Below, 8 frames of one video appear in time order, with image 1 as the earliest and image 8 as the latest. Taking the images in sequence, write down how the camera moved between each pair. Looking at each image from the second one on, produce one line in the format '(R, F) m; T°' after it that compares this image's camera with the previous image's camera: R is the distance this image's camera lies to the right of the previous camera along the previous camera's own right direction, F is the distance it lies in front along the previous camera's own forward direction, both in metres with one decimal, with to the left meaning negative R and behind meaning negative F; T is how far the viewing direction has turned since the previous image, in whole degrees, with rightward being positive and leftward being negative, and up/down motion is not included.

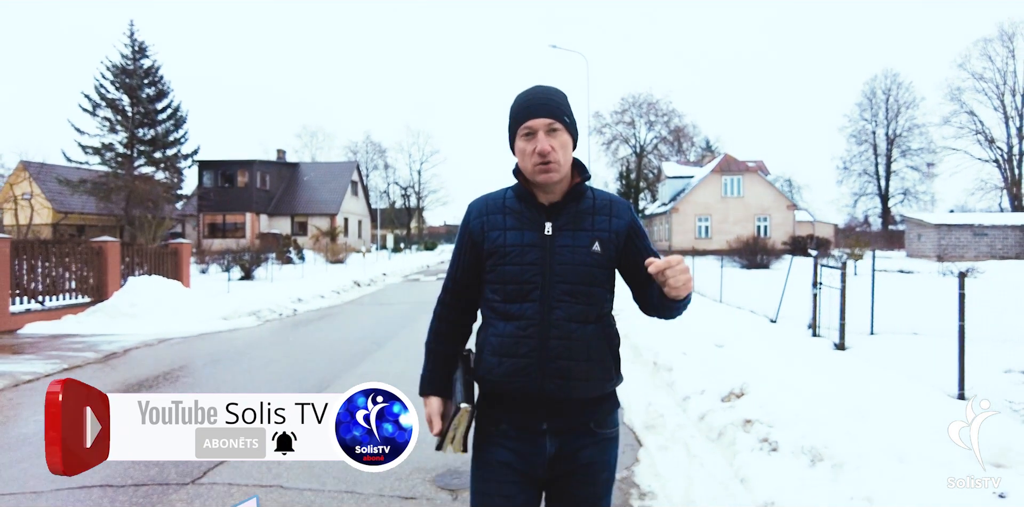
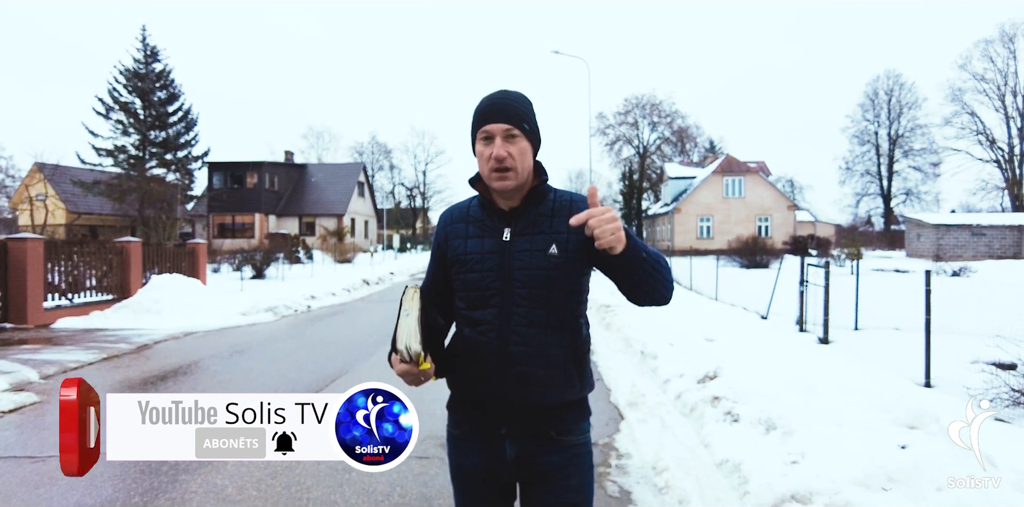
(0.0, -0.6) m; 0°
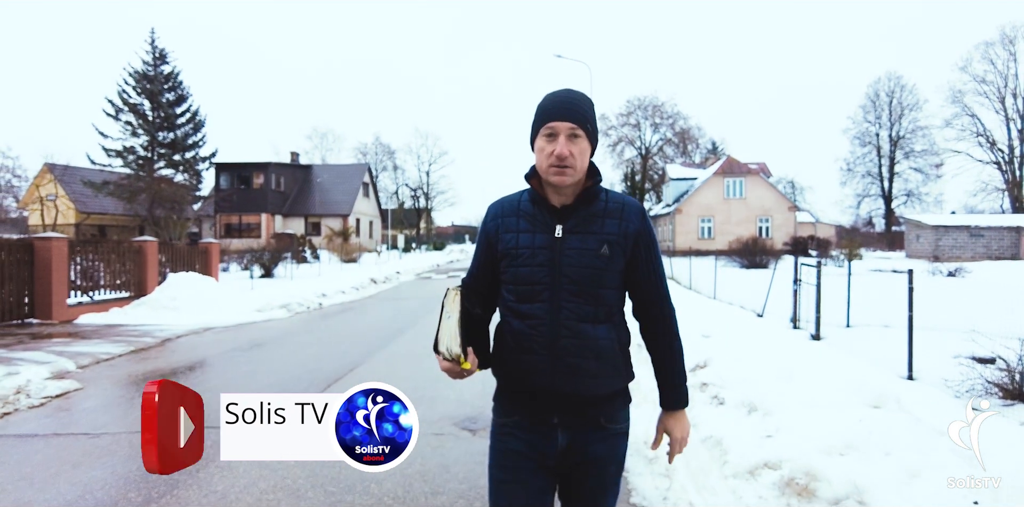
(0.0, -0.4) m; 0°
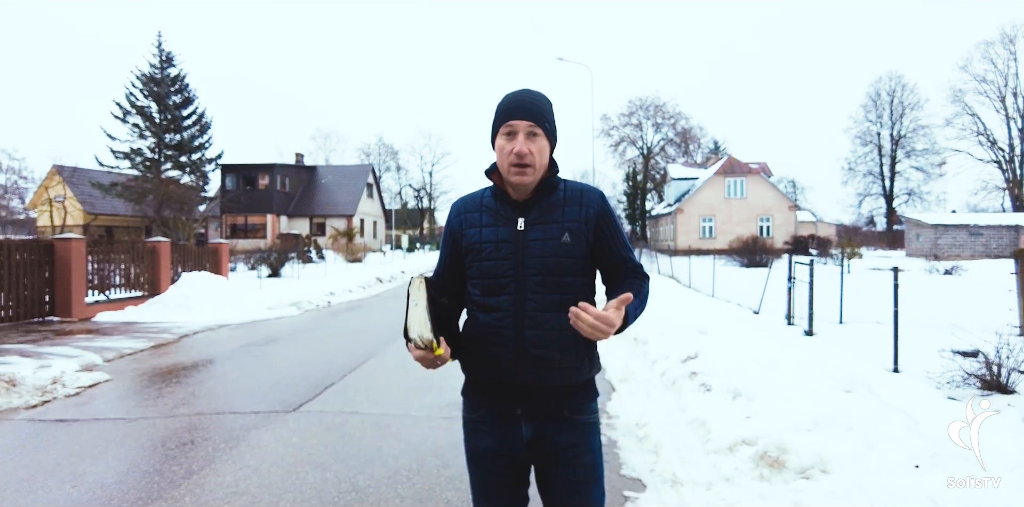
(0.0, -0.4) m; 0°
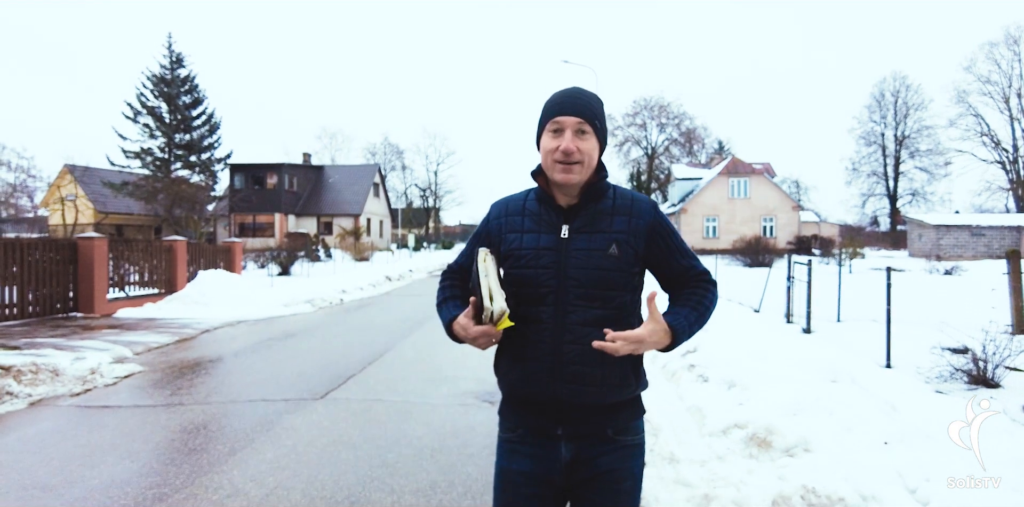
(-0.1, -0.4) m; 0°
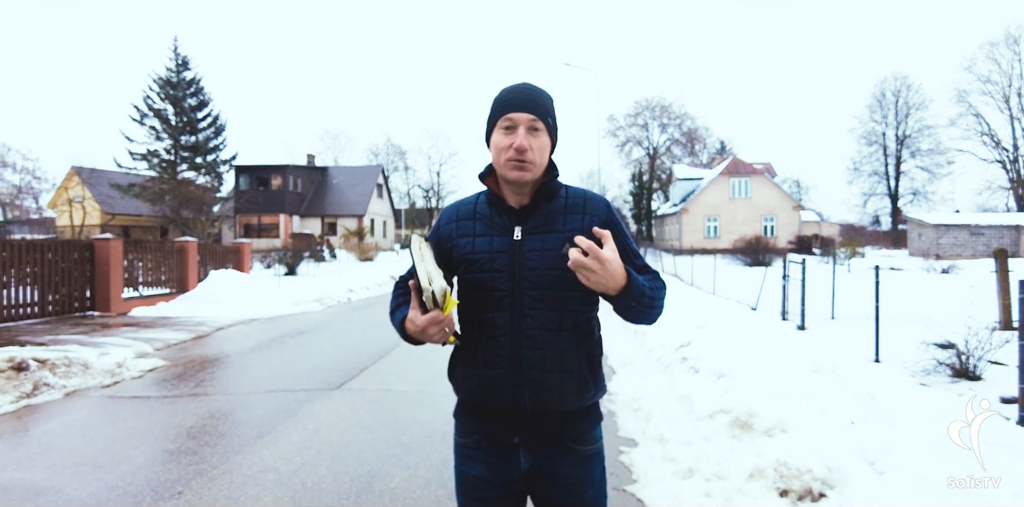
(0.0, -0.3) m; 0°
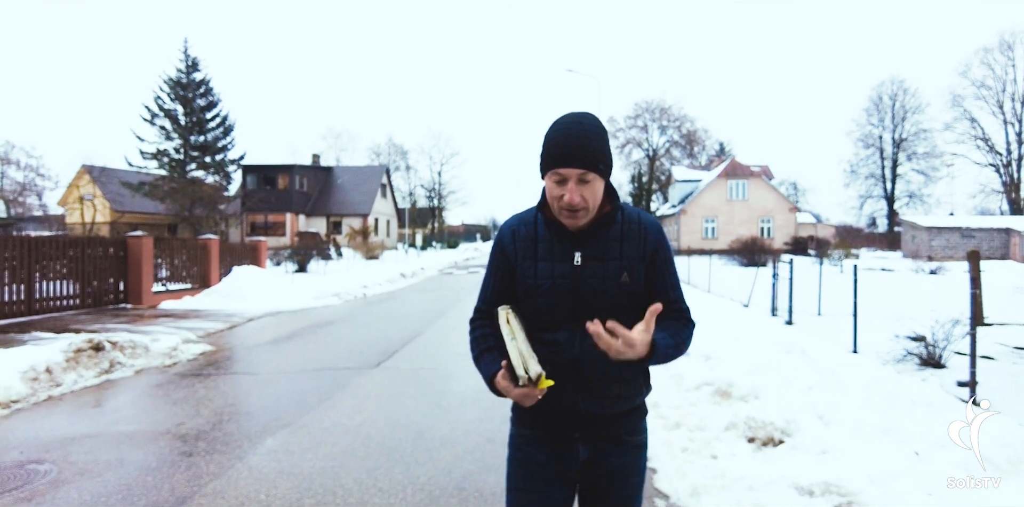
(-0.2, -0.8) m; 0°
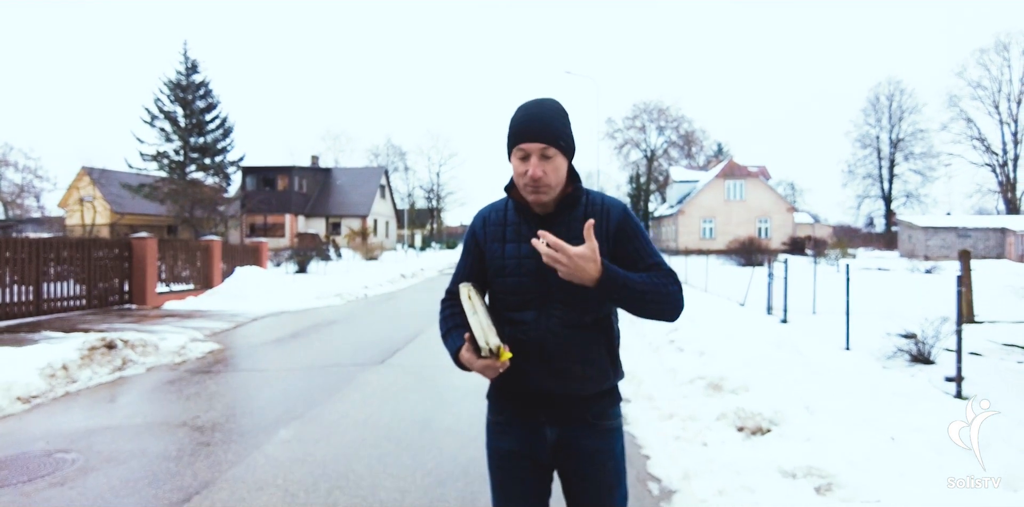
(0.0, -0.2) m; 0°
